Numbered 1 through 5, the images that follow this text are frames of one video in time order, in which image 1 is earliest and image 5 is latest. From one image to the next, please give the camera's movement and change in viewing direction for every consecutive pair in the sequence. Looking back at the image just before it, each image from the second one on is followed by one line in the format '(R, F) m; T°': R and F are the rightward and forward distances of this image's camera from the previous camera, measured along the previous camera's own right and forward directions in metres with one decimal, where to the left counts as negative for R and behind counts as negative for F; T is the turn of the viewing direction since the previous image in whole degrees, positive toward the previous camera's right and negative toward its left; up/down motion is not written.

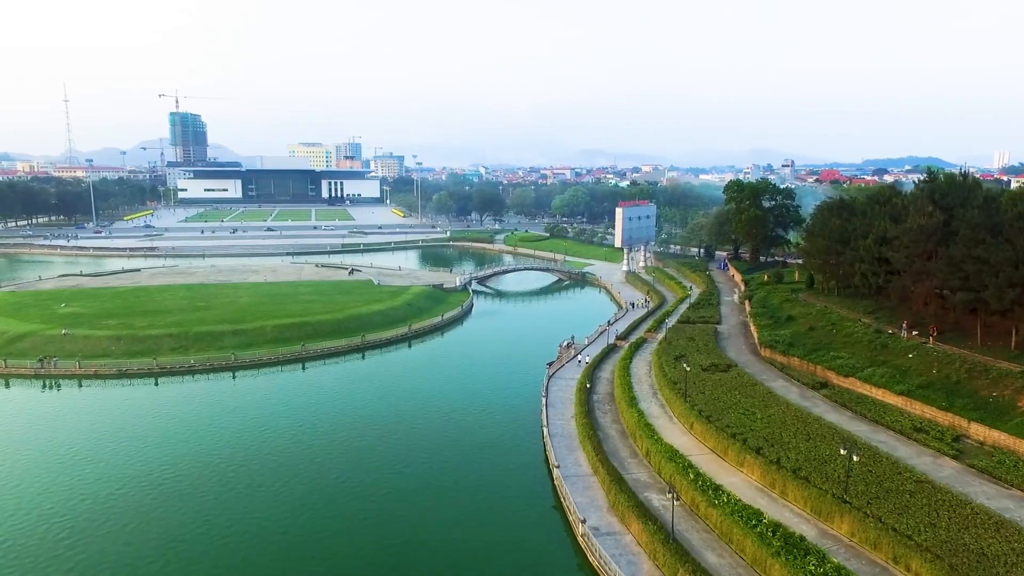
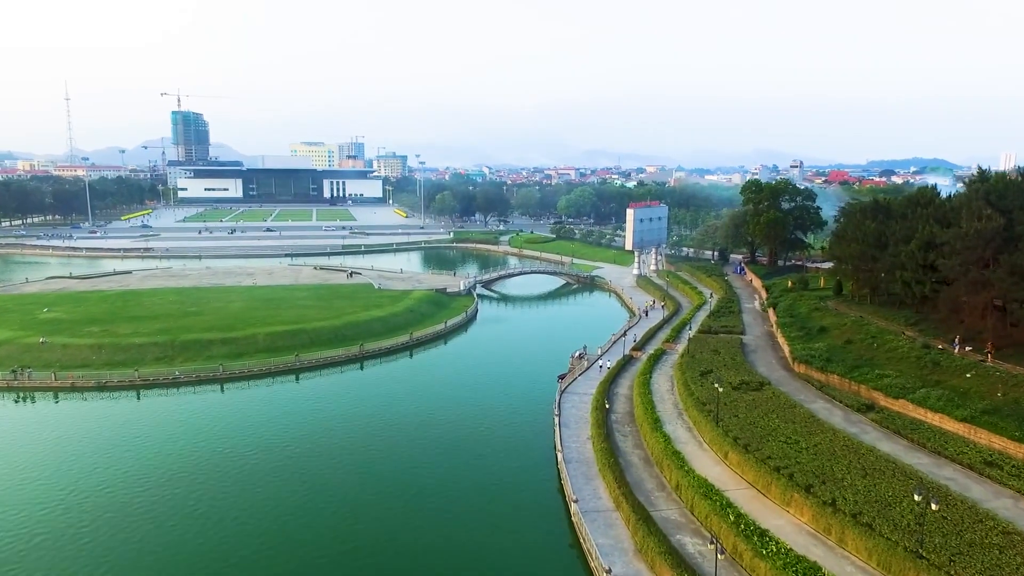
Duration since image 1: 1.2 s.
(-0.2, +1.3) m; 0°
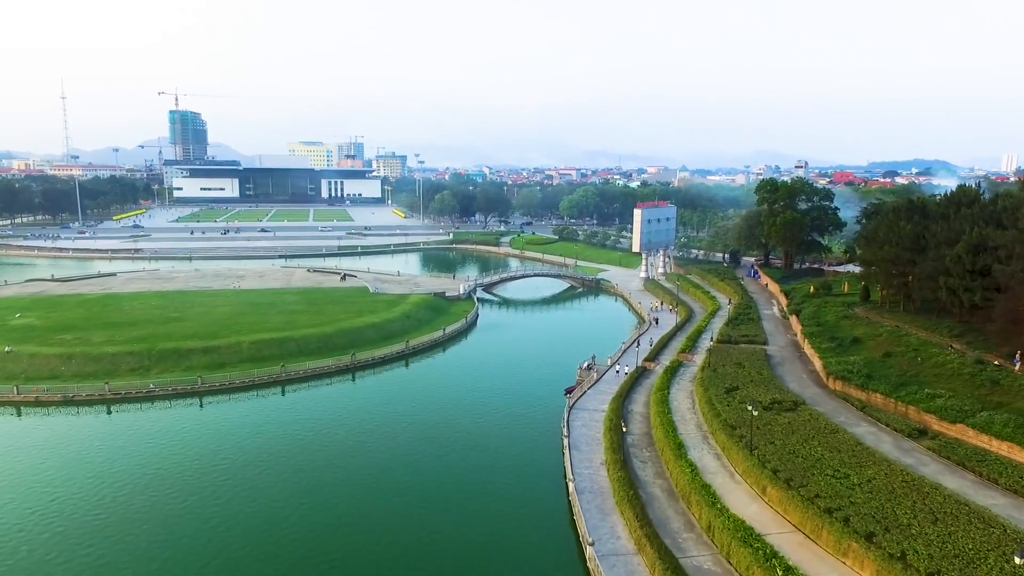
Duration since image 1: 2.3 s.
(-0.1, +1.4) m; 0°
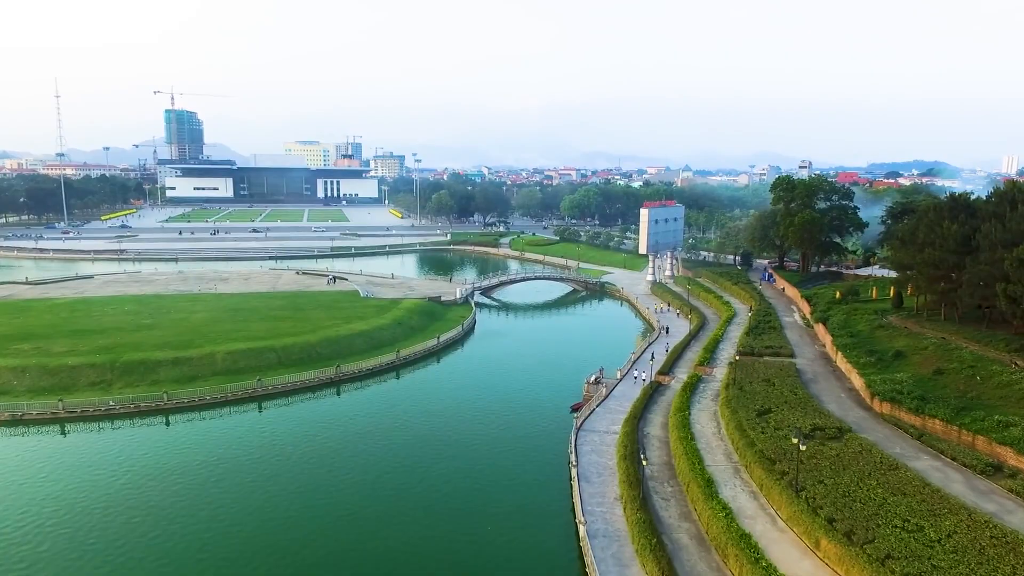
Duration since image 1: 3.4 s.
(0.0, +1.6) m; 0°
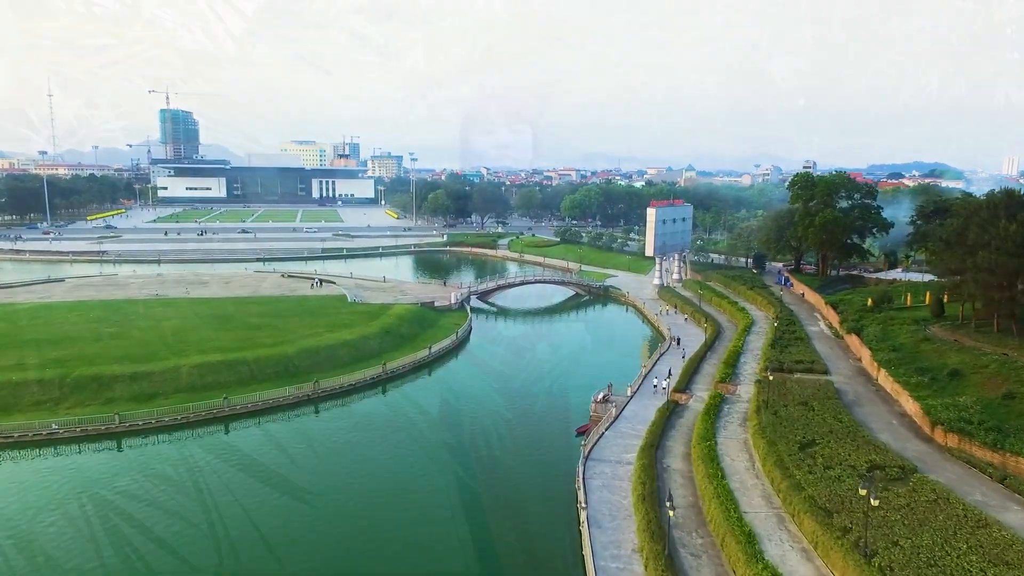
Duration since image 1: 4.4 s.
(0.0, +1.7) m; 0°
